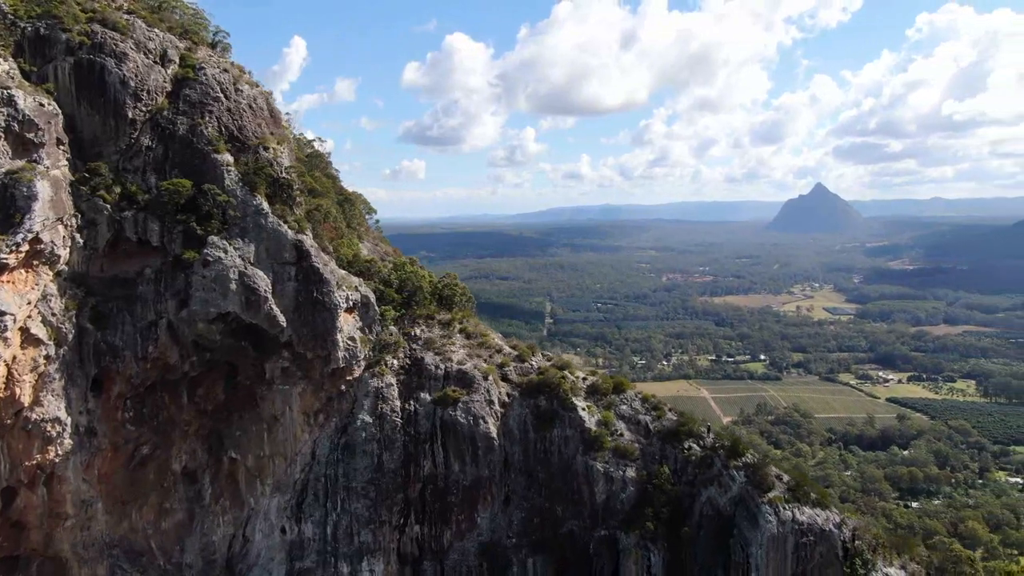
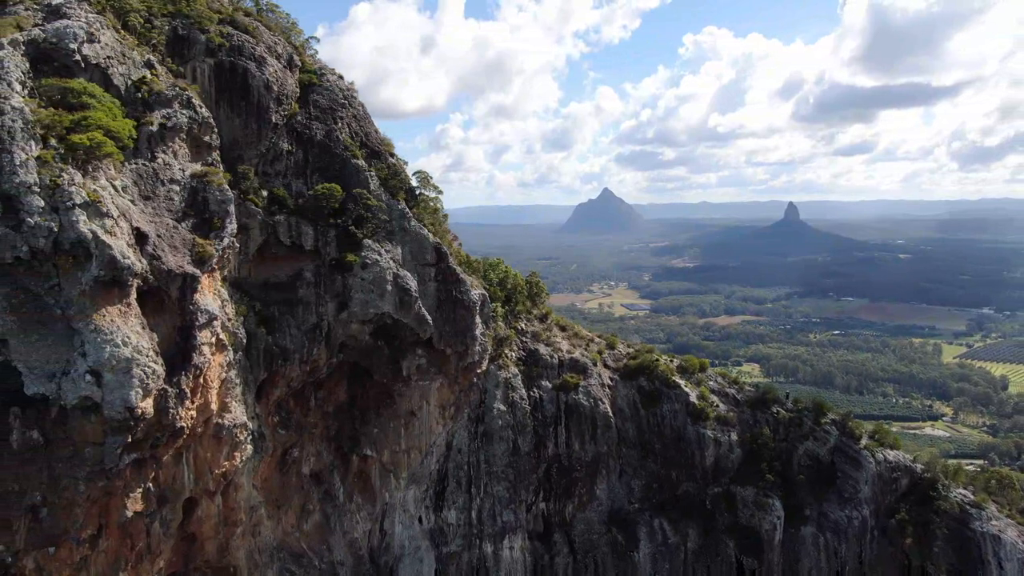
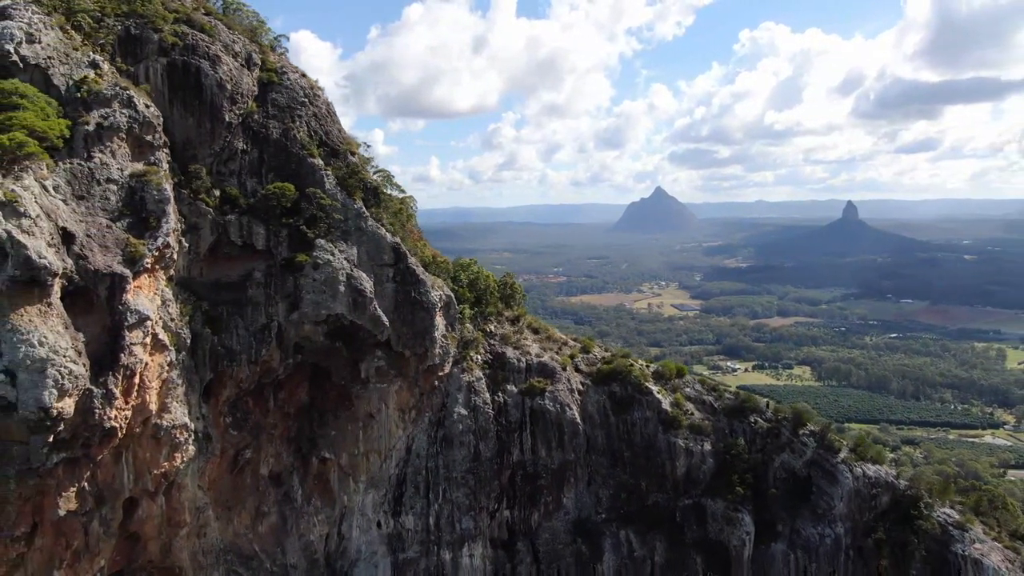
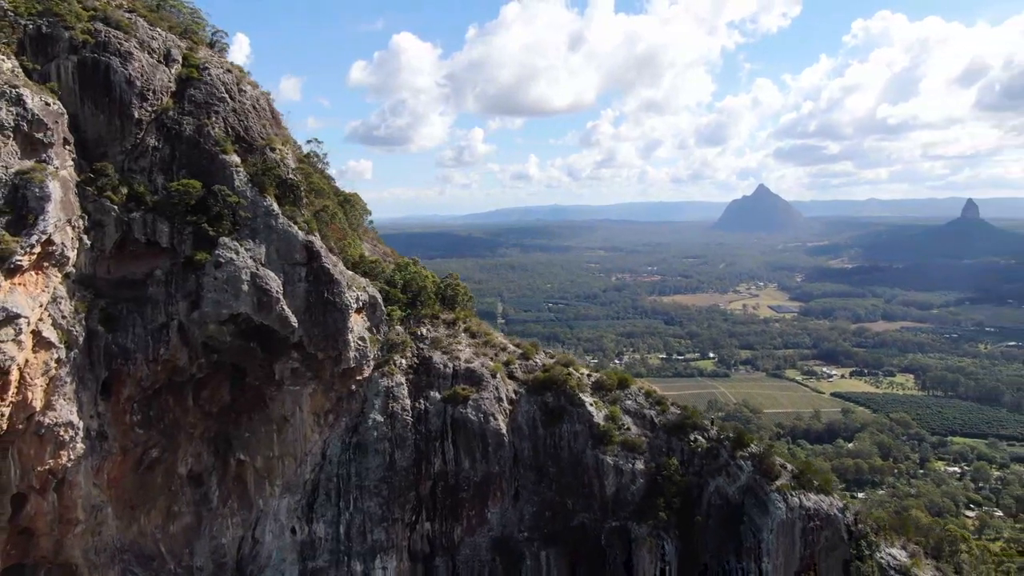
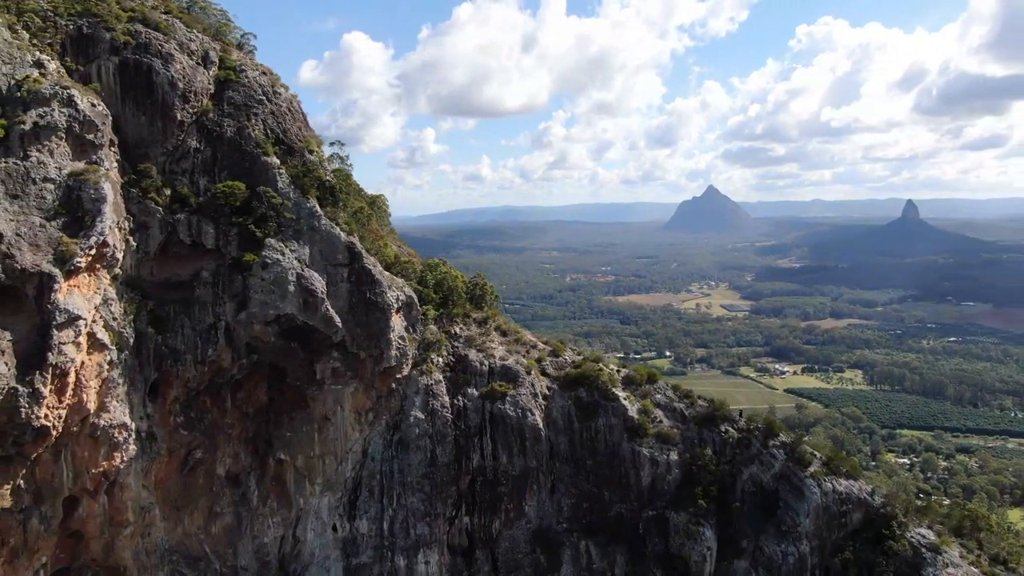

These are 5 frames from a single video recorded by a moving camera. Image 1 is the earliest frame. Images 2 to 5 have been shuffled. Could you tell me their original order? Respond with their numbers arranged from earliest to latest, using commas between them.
4, 5, 3, 2
